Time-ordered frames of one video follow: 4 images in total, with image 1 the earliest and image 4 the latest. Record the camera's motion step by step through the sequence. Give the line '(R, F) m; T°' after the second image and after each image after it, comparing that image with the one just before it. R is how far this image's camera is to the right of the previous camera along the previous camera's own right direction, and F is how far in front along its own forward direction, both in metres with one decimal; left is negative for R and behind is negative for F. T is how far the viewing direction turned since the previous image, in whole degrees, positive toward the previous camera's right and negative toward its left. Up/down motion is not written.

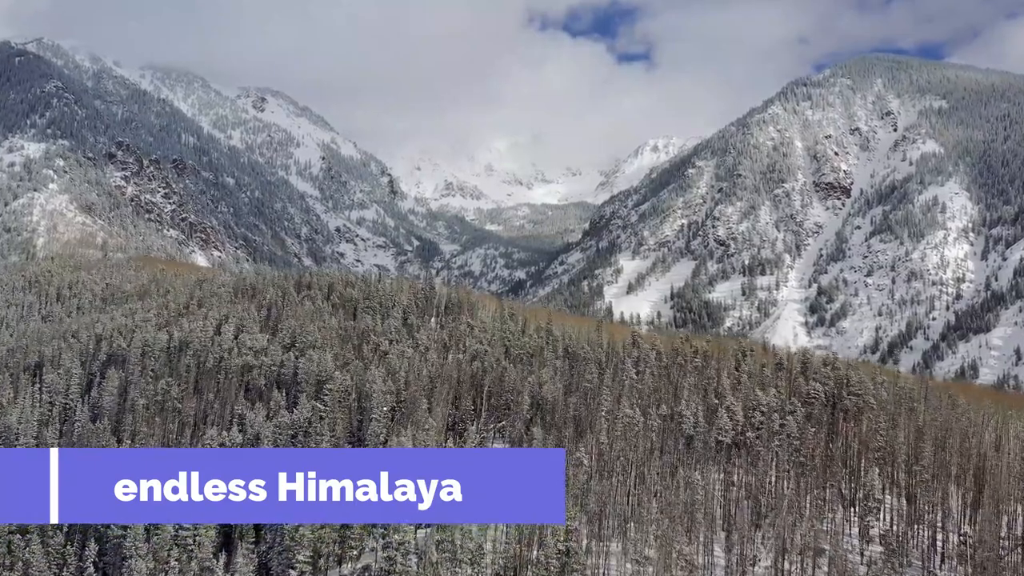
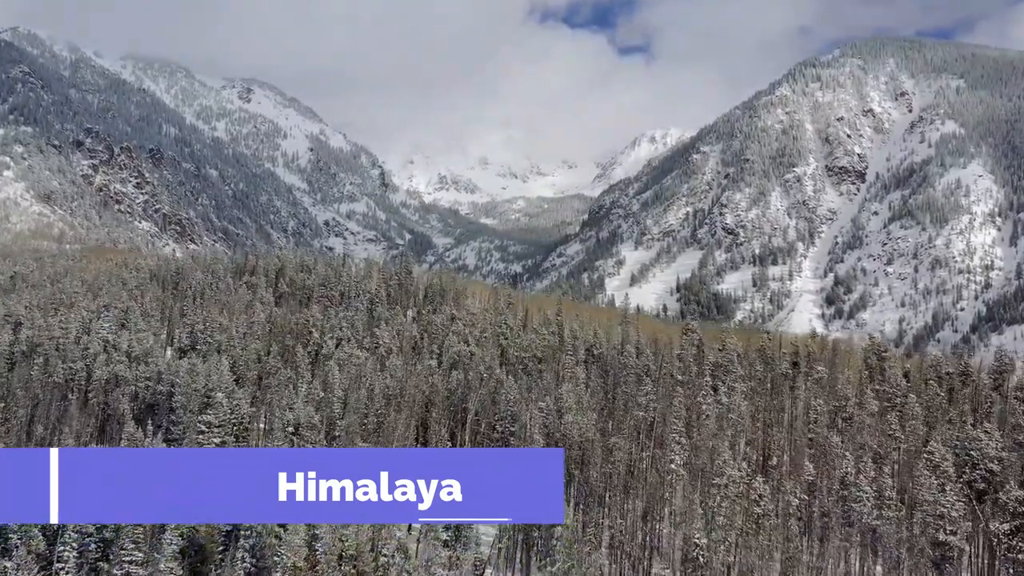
(-0.1, +27.6) m; 0°
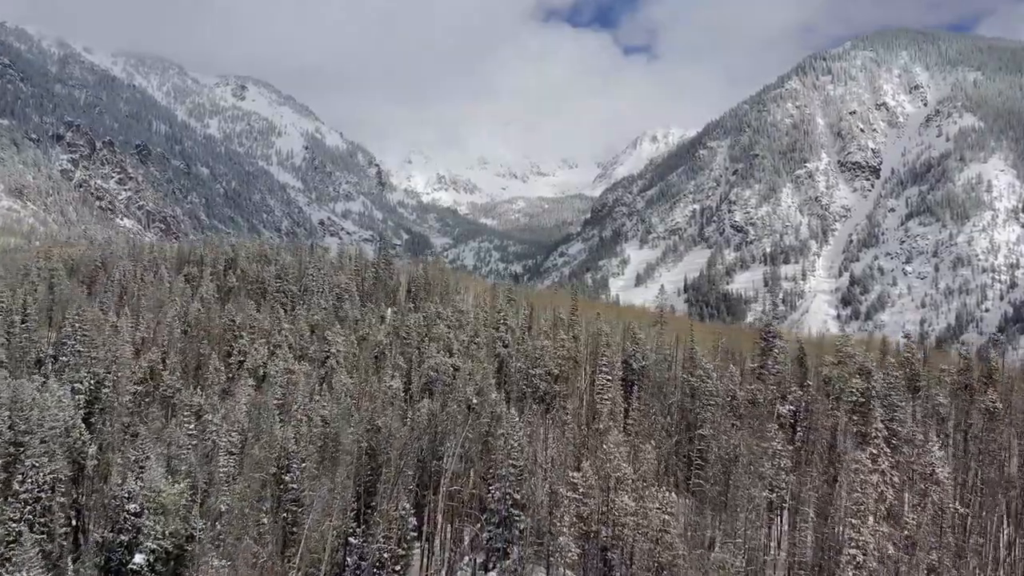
(-0.1, +18.8) m; 0°
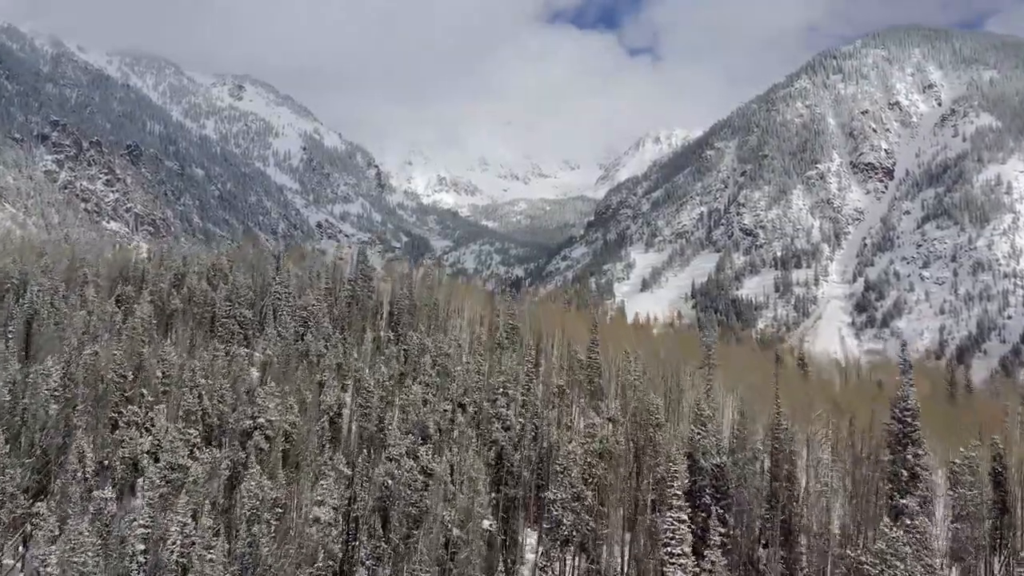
(-0.1, +14.3) m; 0°
